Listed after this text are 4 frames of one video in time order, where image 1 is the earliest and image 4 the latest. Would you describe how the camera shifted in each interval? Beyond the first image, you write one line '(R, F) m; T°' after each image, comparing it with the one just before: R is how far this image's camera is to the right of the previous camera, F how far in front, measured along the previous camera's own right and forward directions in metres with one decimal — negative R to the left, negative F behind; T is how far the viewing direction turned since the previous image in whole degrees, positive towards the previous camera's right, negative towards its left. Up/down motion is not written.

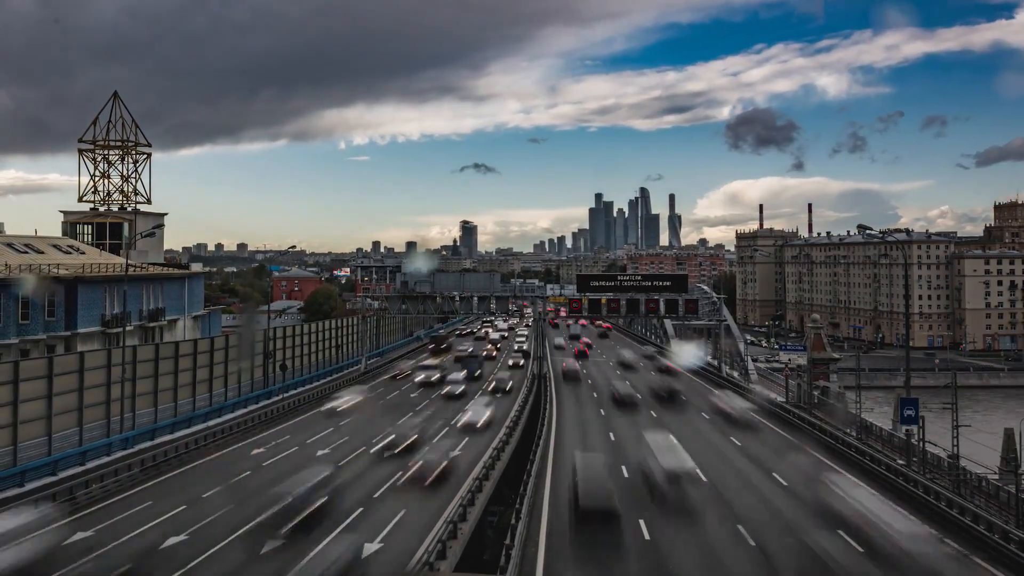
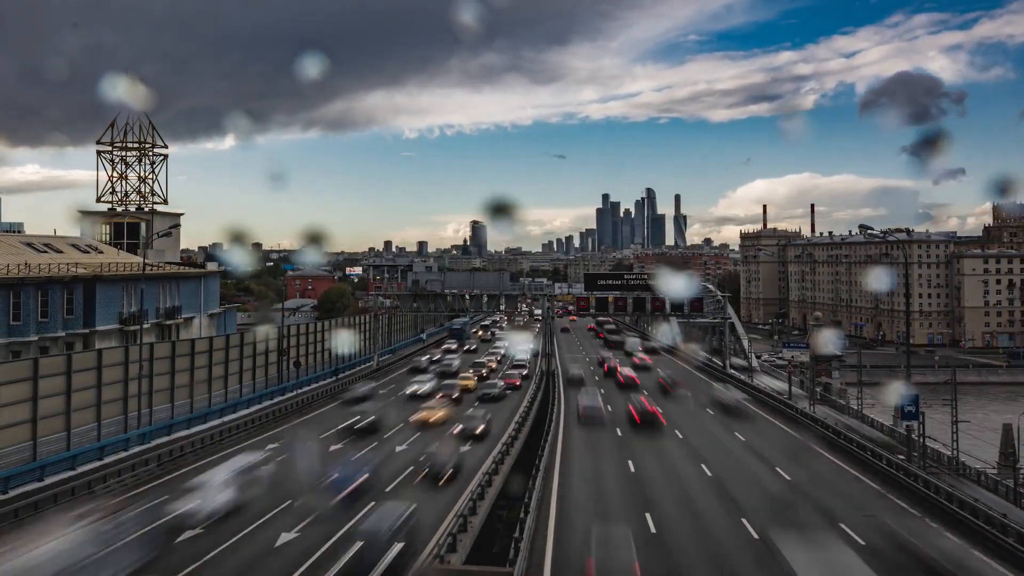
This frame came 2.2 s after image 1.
(0.0, -0.7) m; -1°
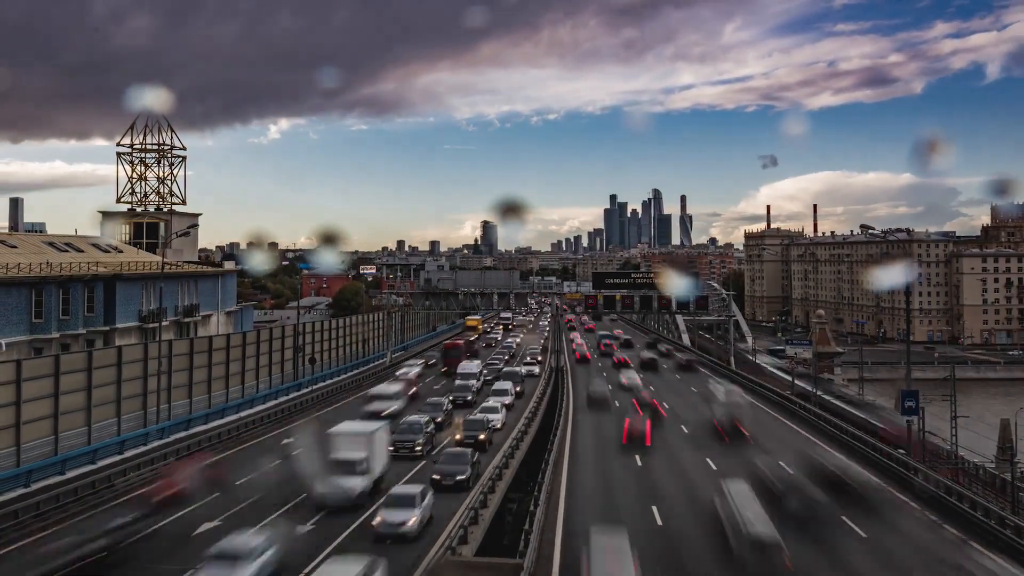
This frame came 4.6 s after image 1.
(0.0, -0.9) m; -1°
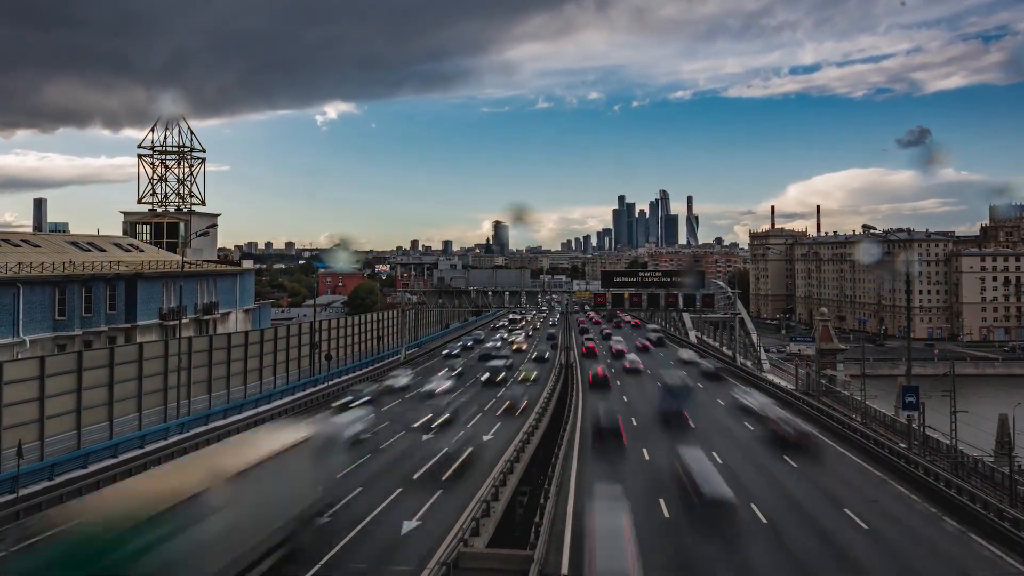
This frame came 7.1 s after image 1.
(0.0, -0.9) m; -1°
